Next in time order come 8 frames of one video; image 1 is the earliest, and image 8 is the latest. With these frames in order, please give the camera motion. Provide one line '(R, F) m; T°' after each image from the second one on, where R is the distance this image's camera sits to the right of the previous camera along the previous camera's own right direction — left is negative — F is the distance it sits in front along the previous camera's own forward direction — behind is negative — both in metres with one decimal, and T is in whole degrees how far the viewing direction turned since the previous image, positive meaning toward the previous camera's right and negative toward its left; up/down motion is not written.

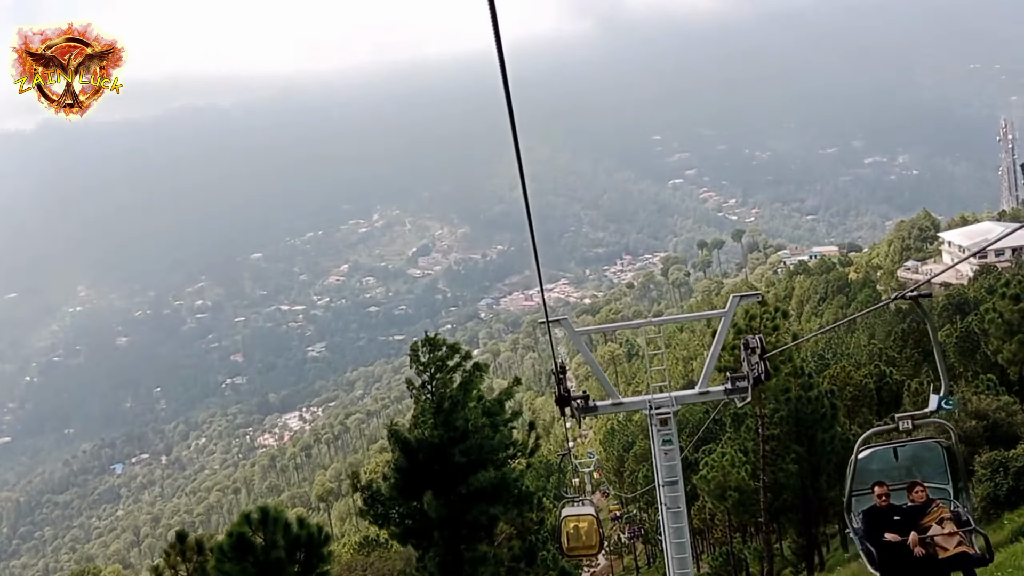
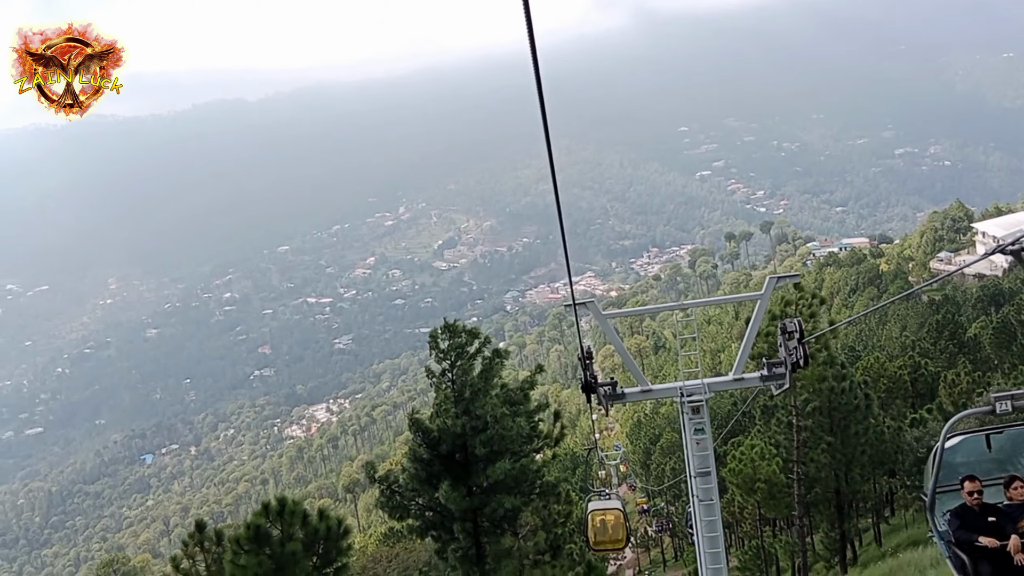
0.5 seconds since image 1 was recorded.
(0.0, +0.3) m; -2°
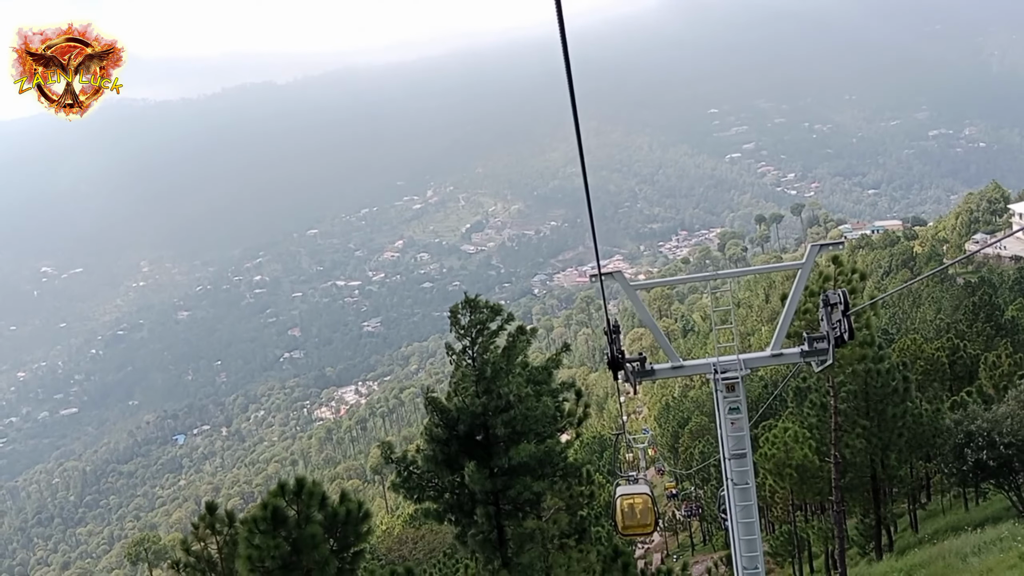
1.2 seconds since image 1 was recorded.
(0.0, +0.4) m; -2°
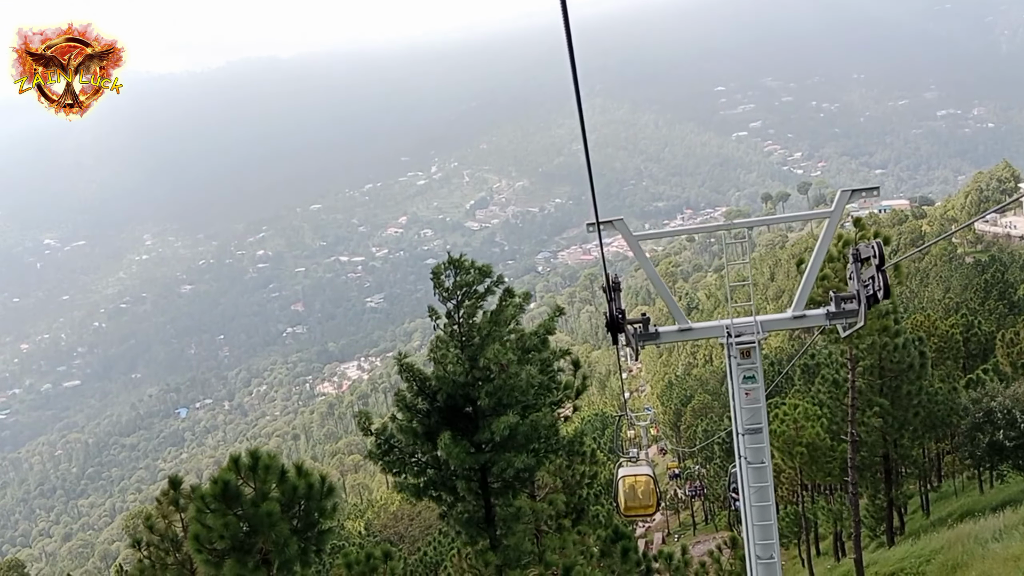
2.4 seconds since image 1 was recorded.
(+0.1, +0.8) m; 0°
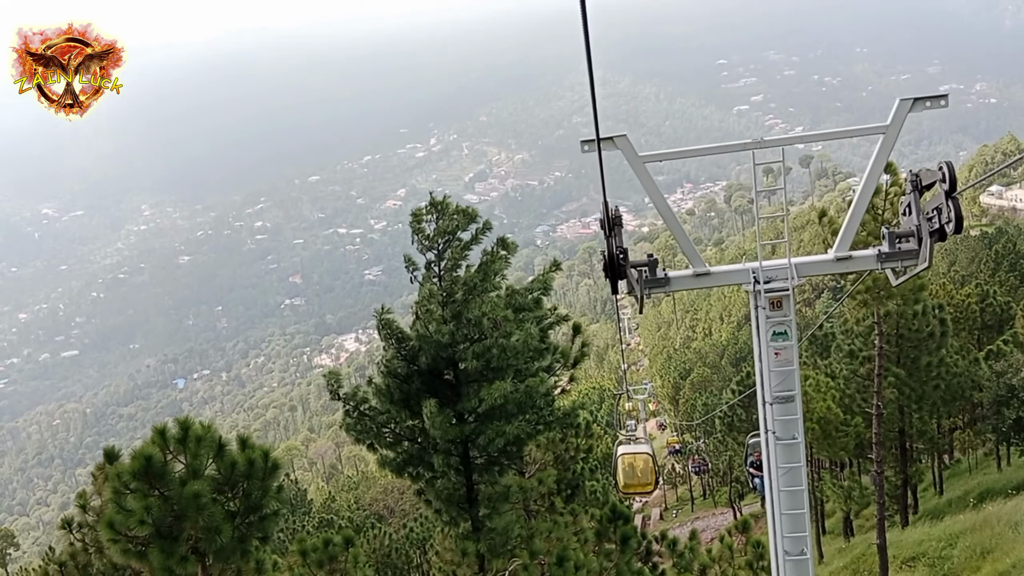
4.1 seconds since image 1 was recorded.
(+0.1, +1.1) m; 0°
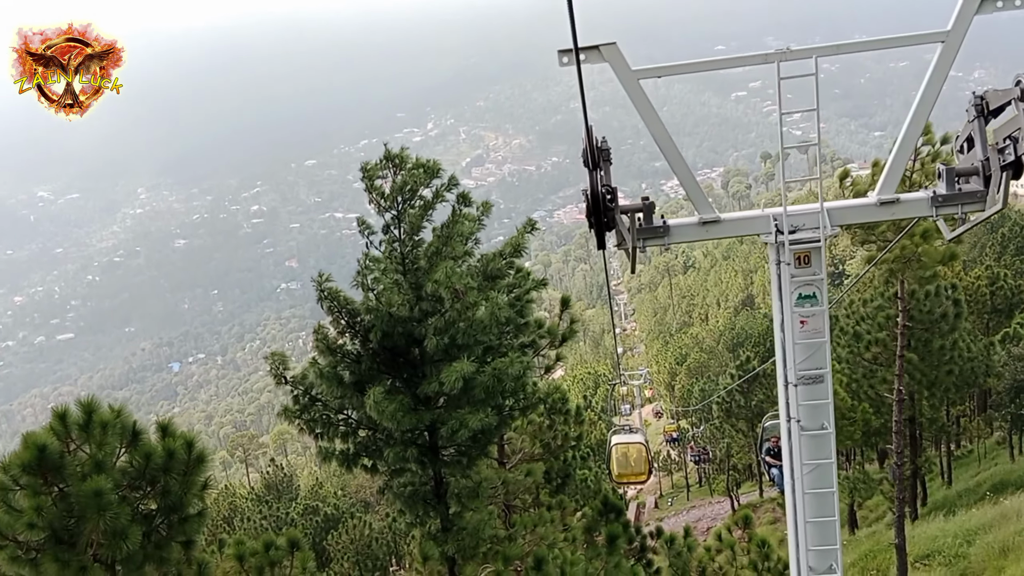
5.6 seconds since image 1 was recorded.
(+0.2, +1.0) m; 0°
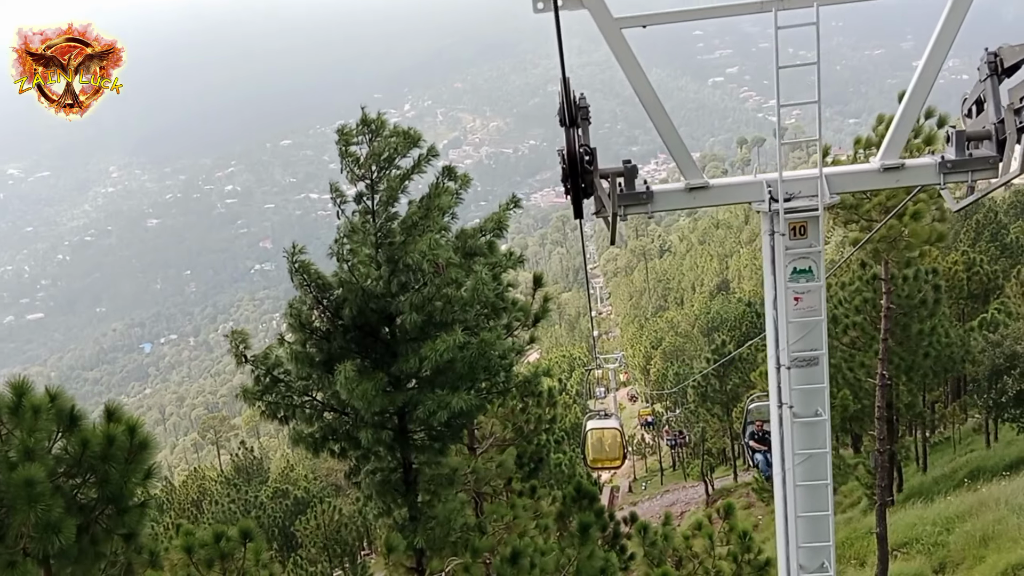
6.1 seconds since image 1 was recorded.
(0.0, +0.4) m; +2°
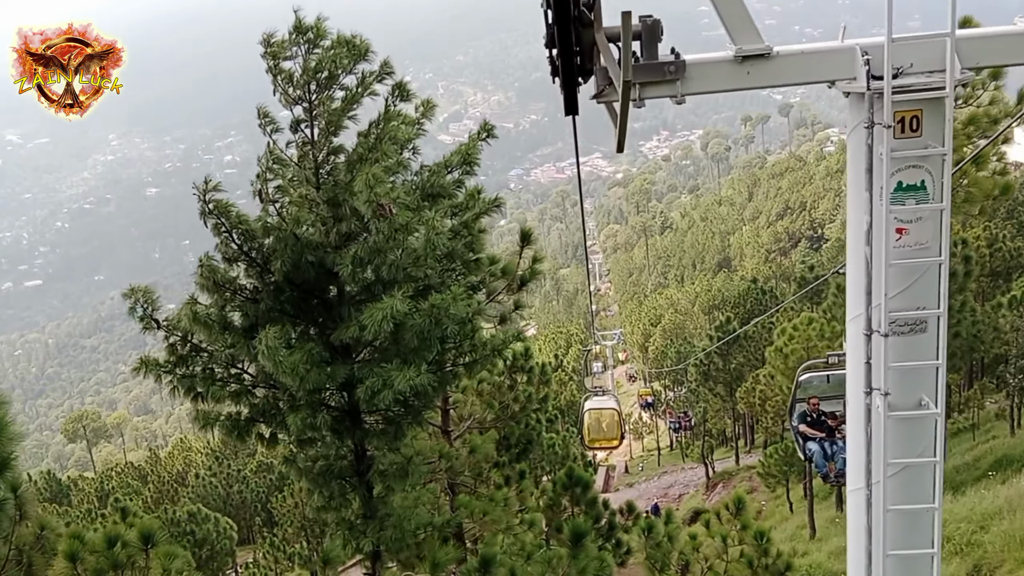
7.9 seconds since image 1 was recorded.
(+0.1, +1.2) m; 0°
